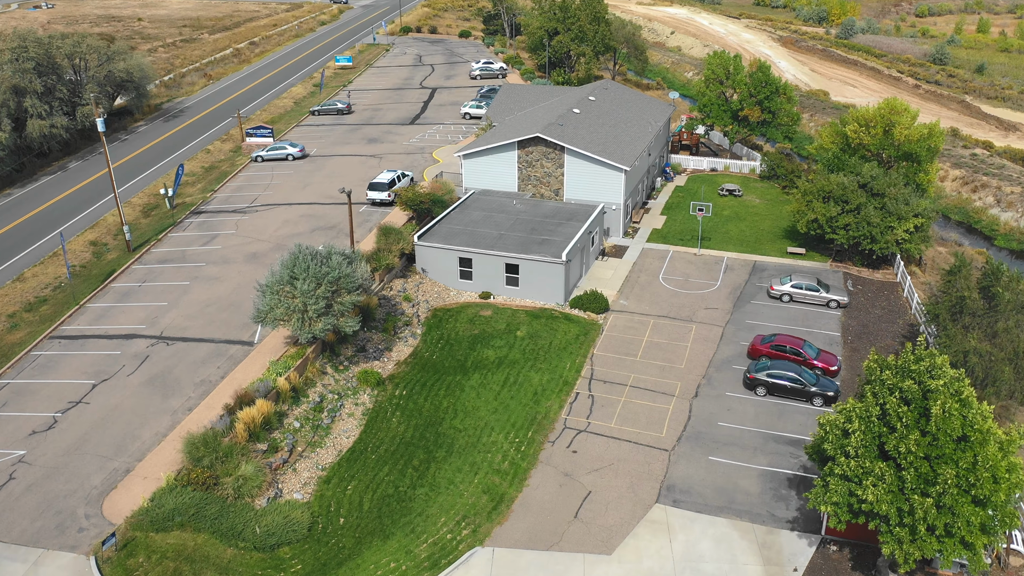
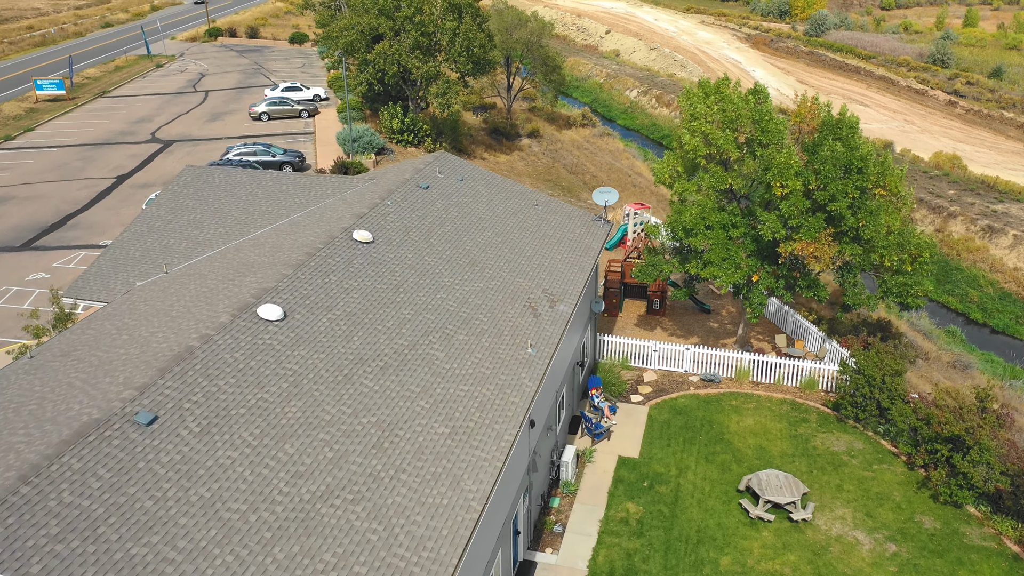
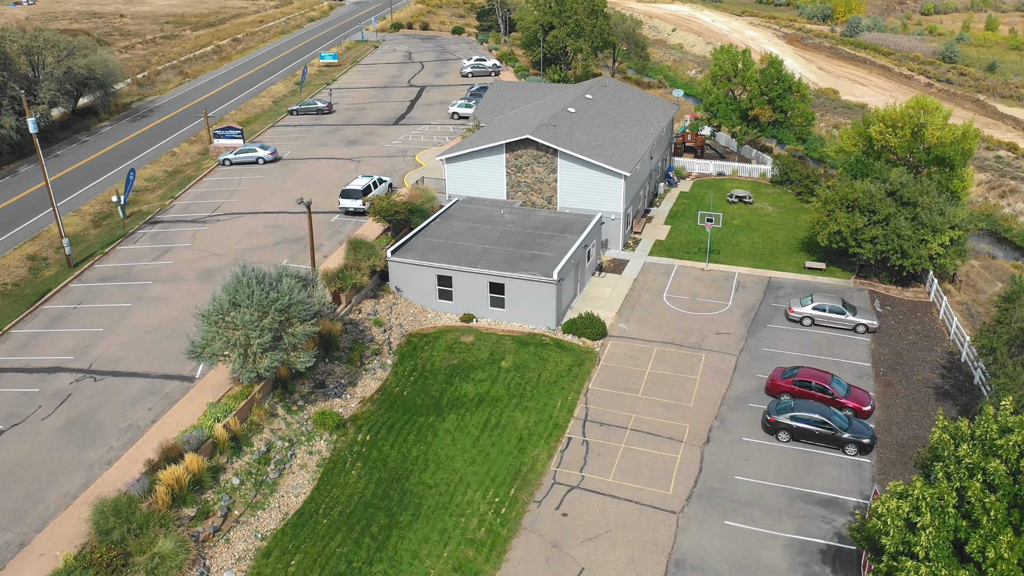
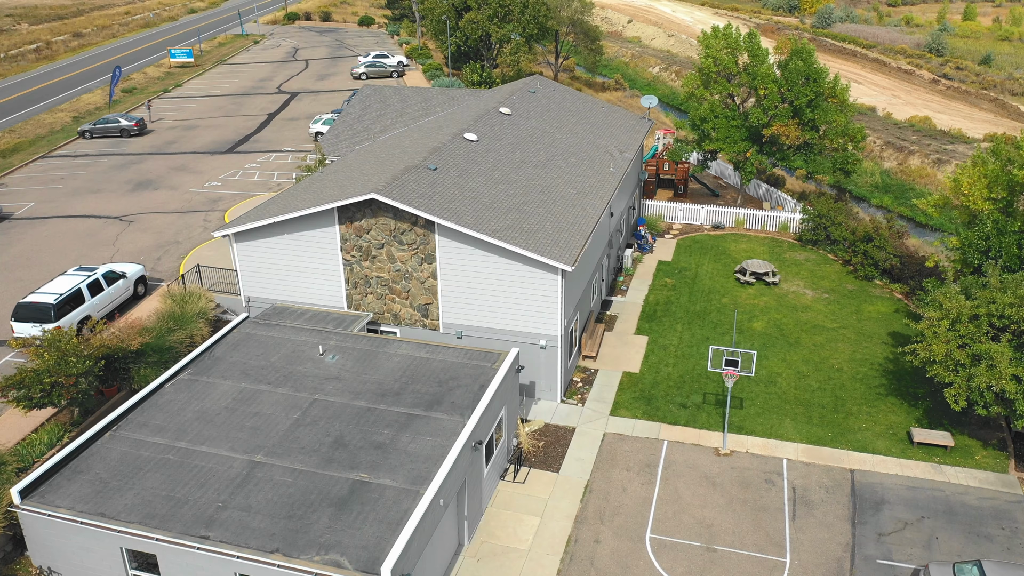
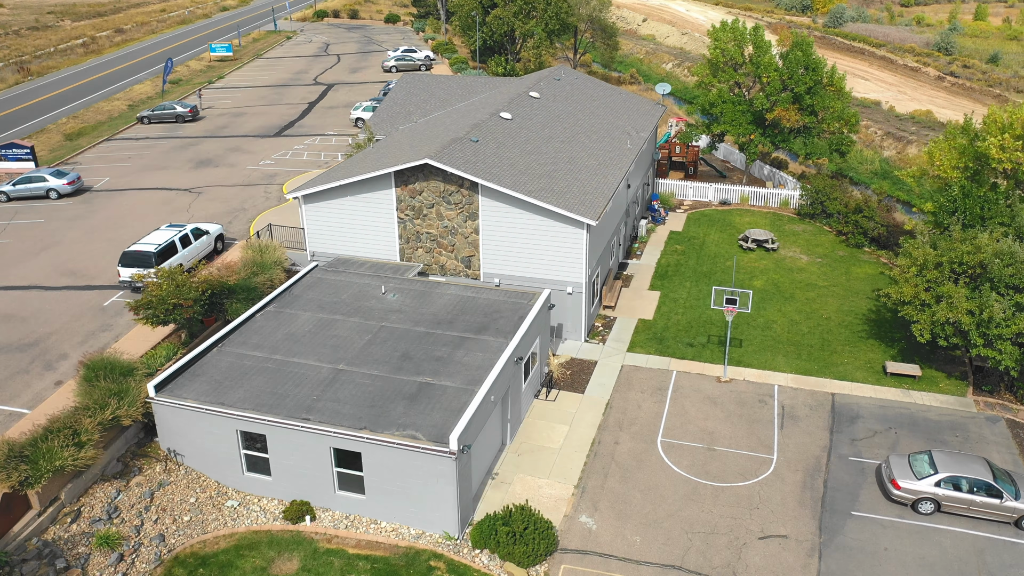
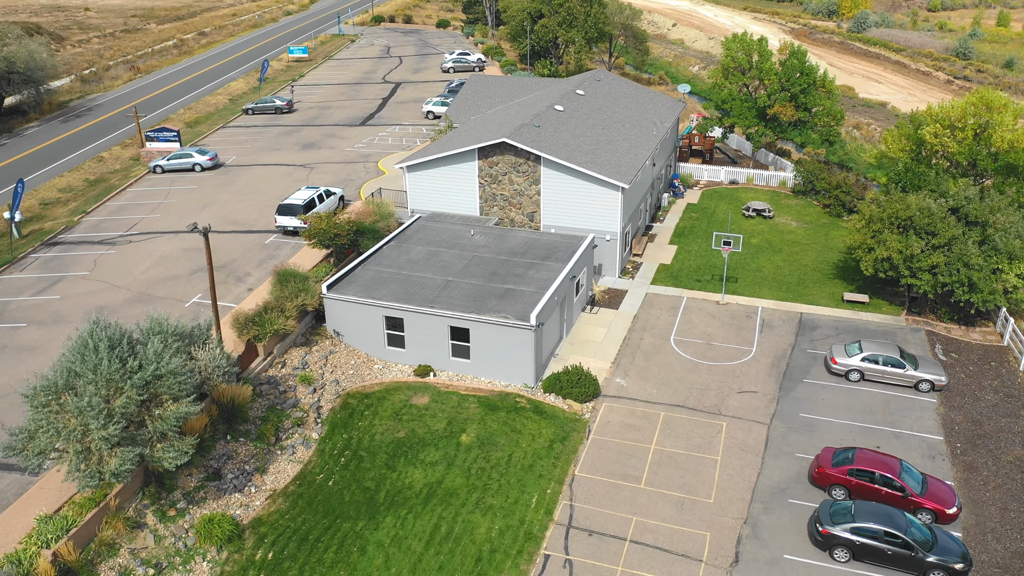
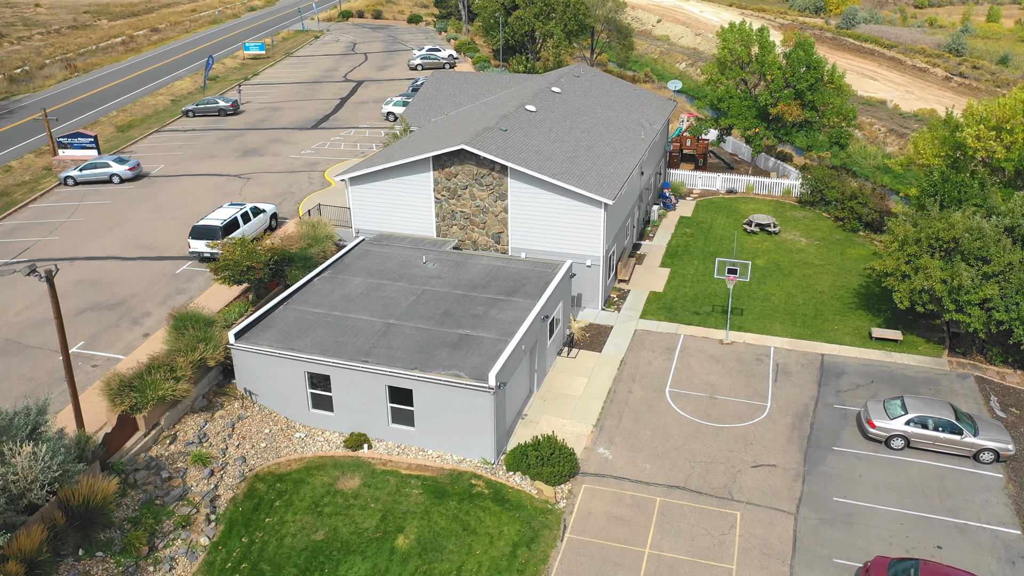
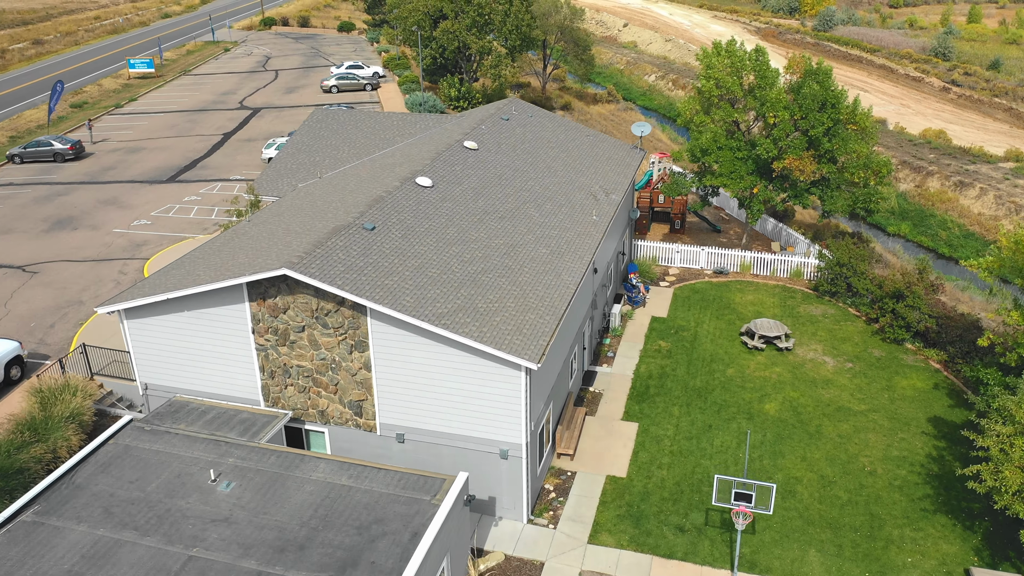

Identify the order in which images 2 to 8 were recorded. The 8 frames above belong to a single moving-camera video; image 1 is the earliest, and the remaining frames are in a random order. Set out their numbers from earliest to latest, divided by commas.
3, 6, 7, 5, 4, 8, 2
